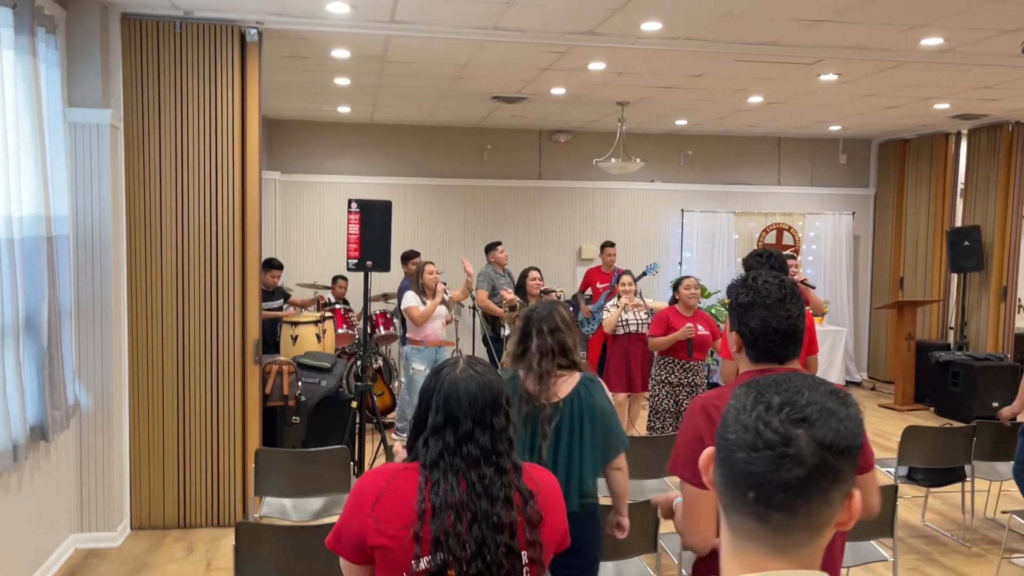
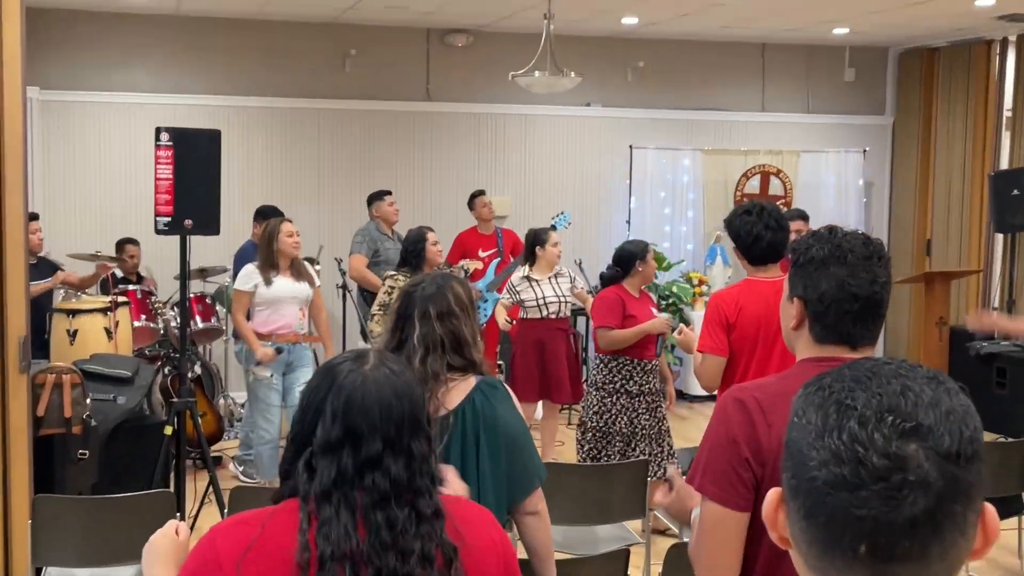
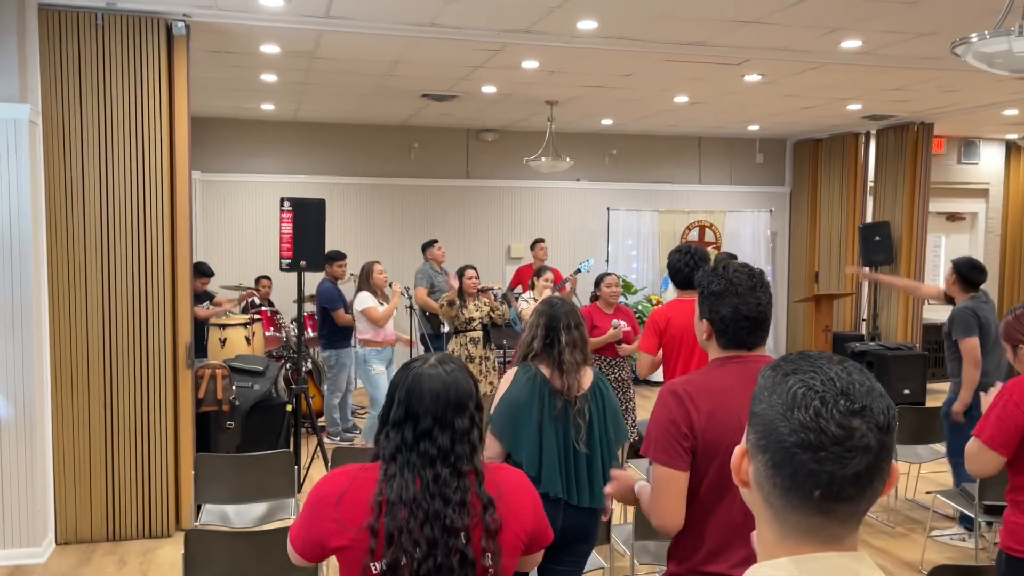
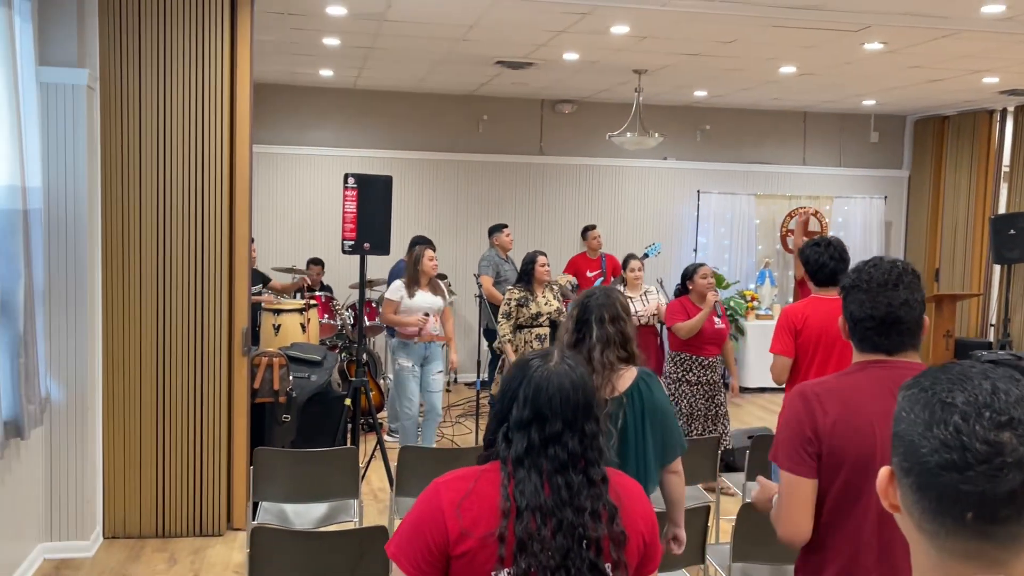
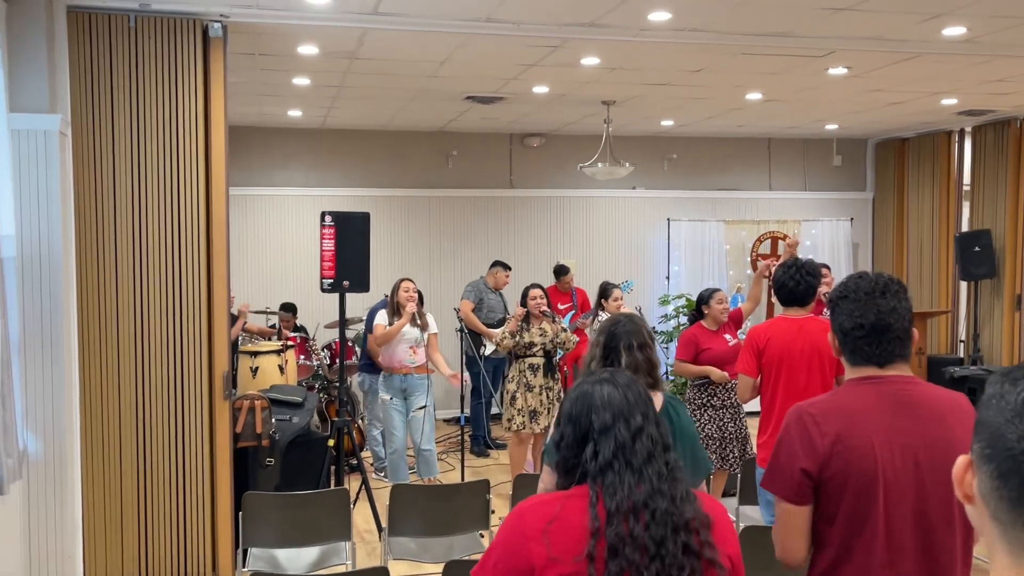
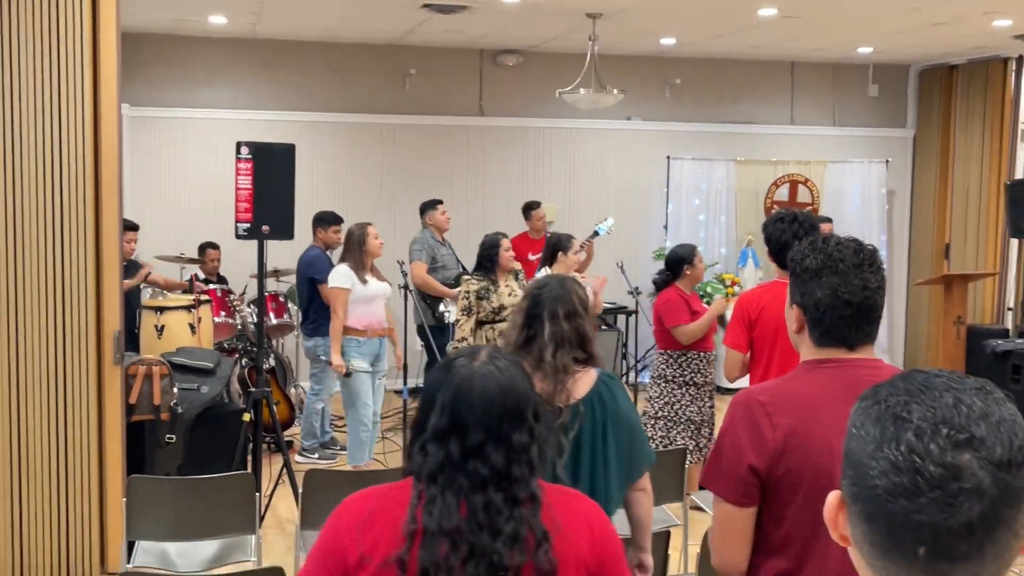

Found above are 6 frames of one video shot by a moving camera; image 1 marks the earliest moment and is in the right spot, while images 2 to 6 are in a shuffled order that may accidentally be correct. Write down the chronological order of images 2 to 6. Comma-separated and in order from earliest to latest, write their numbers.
3, 2, 6, 4, 5
